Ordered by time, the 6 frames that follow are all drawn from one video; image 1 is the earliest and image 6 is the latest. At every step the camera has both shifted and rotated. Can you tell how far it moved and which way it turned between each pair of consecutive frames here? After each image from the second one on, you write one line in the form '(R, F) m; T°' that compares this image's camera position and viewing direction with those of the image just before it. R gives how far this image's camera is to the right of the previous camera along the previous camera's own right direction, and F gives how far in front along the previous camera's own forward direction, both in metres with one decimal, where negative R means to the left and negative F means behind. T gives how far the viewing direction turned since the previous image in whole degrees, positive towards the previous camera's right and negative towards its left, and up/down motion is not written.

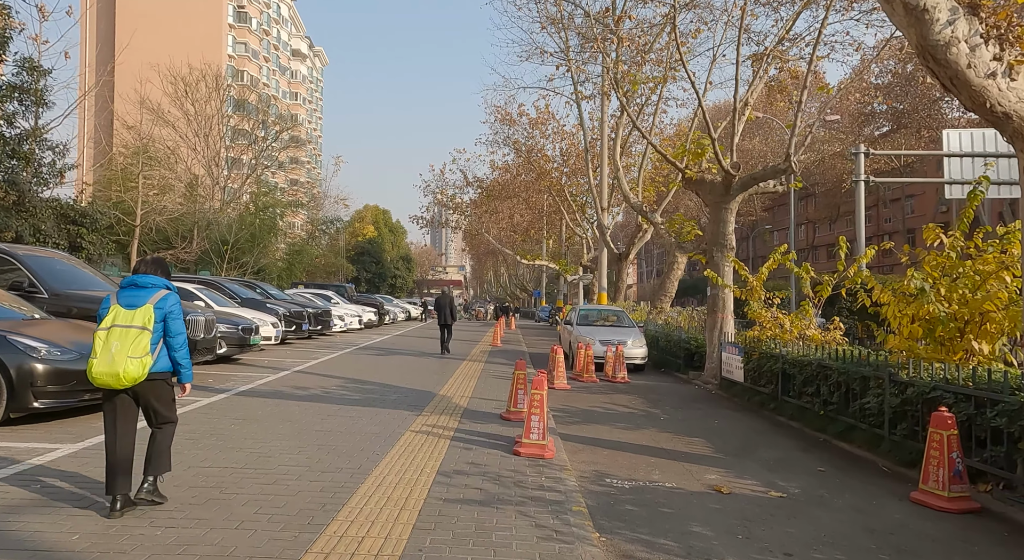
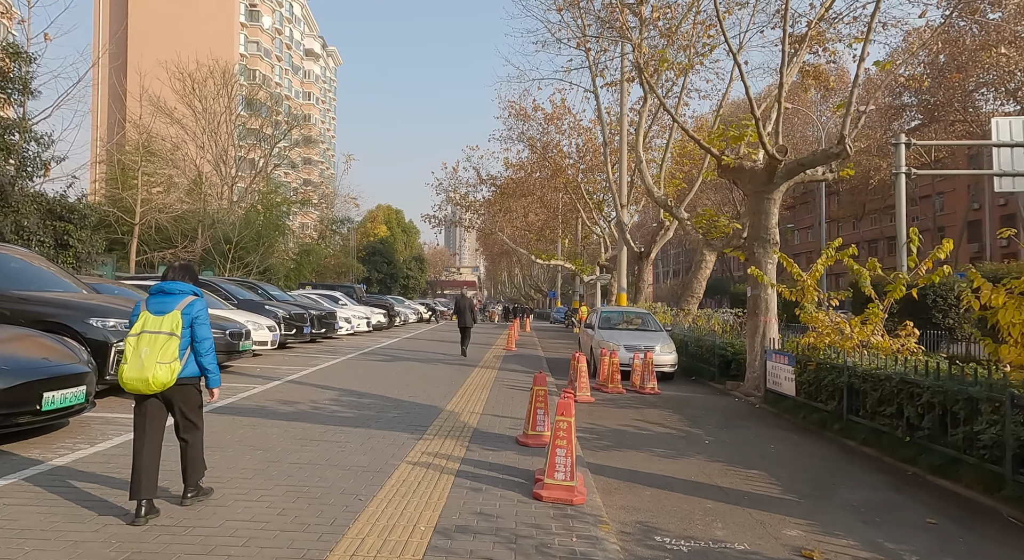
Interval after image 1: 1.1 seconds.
(0.0, +1.4) m; -1°
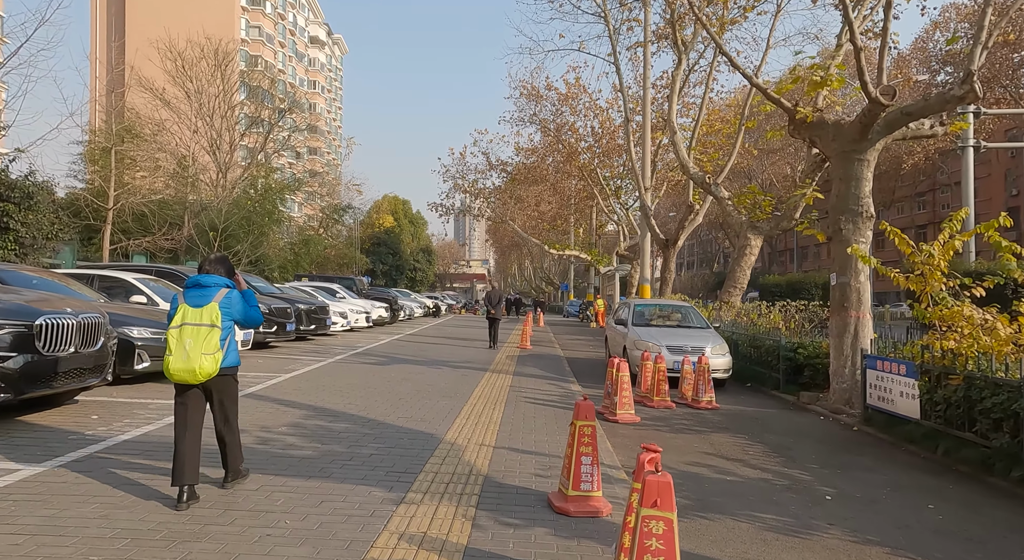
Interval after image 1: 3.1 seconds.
(-0.1, +2.6) m; -1°
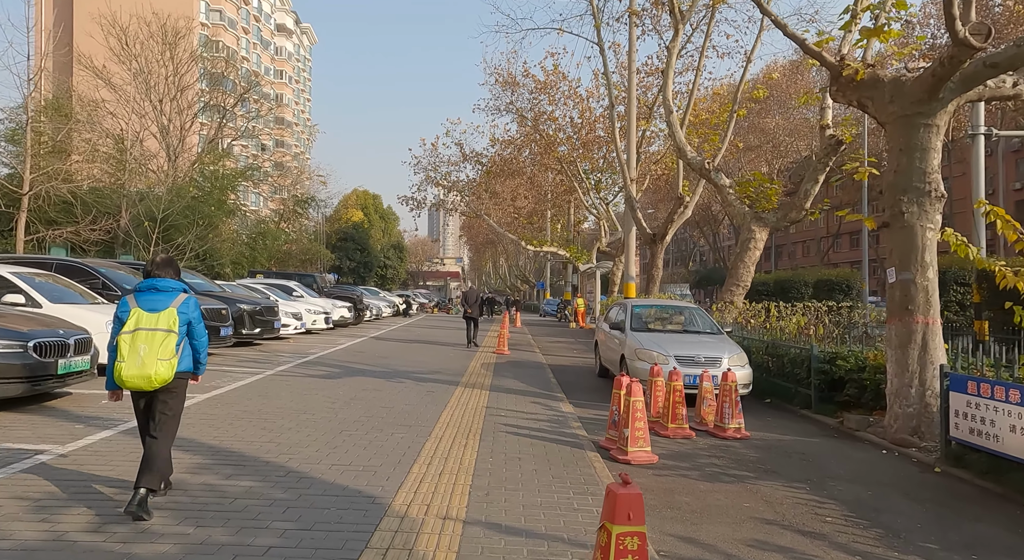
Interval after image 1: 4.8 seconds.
(0.0, +2.2) m; +2°
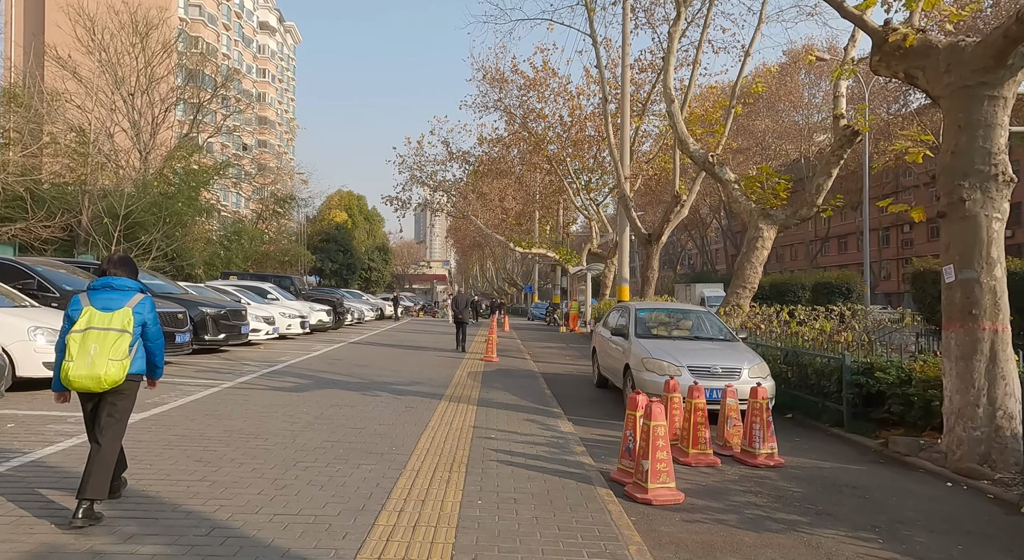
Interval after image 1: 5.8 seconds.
(-0.1, +1.2) m; +1°
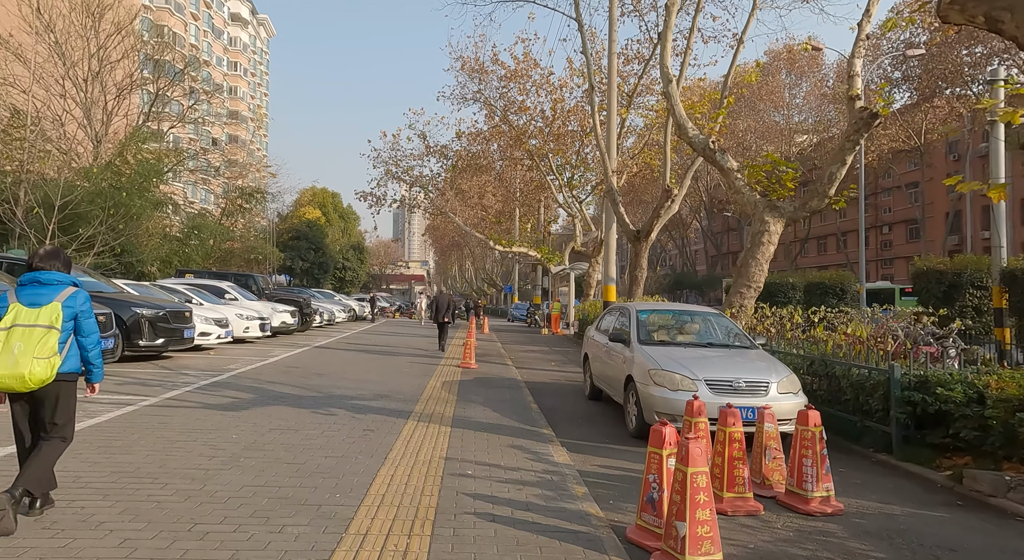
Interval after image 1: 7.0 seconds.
(0.0, +1.6) m; +2°
